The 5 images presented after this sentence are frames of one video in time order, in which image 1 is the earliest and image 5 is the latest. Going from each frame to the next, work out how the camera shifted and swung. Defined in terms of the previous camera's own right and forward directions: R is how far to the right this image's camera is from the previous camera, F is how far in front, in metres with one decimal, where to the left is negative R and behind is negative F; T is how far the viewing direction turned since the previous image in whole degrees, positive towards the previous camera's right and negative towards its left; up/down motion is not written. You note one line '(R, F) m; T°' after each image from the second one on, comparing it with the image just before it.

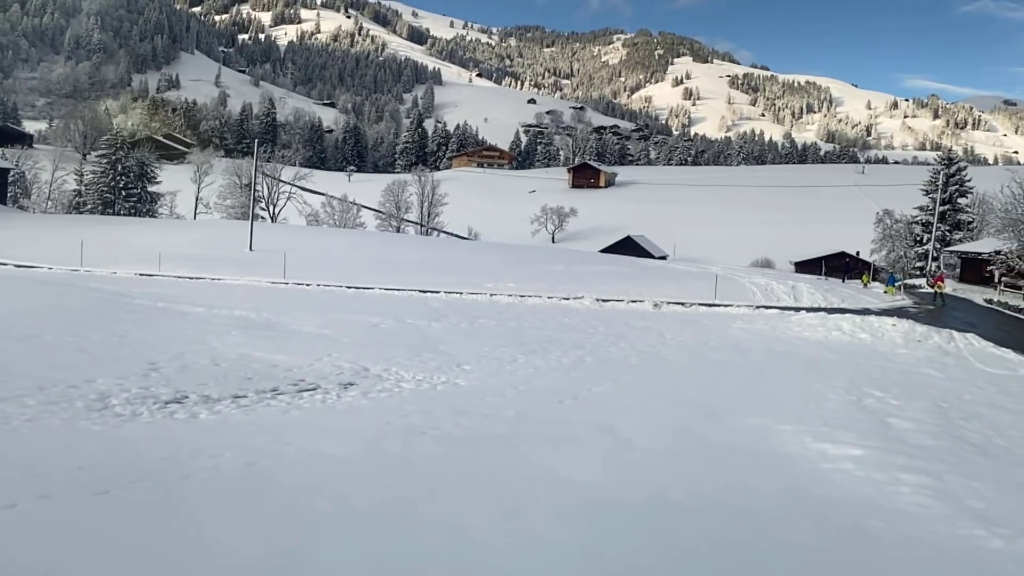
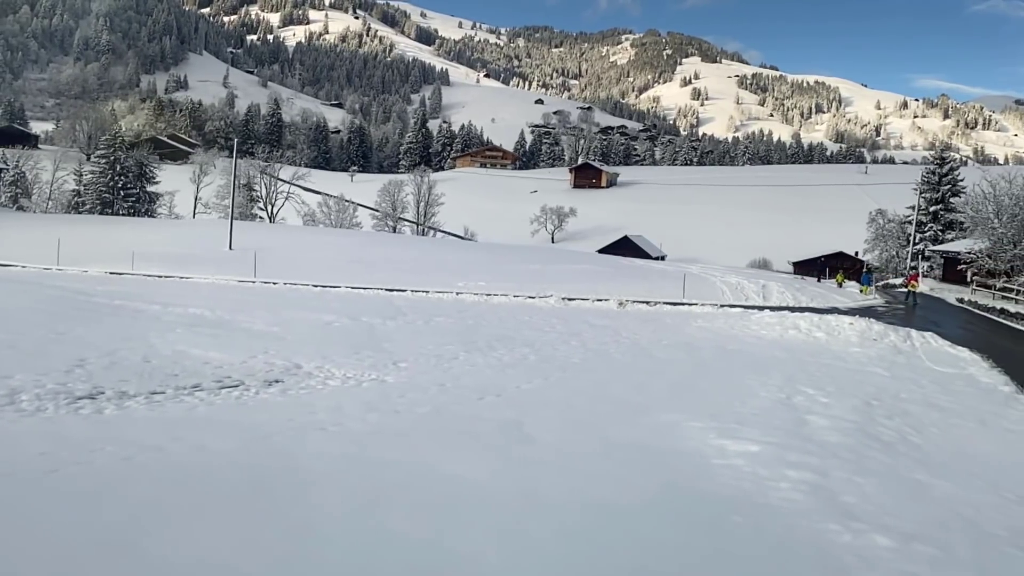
(+1.1, 0.0) m; -1°
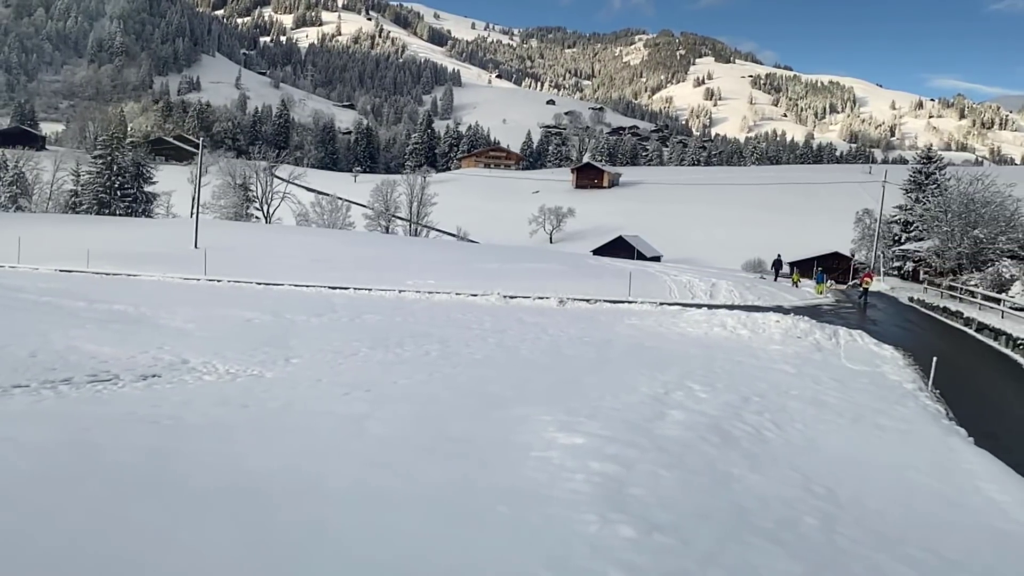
(+1.8, 0.0) m; -1°
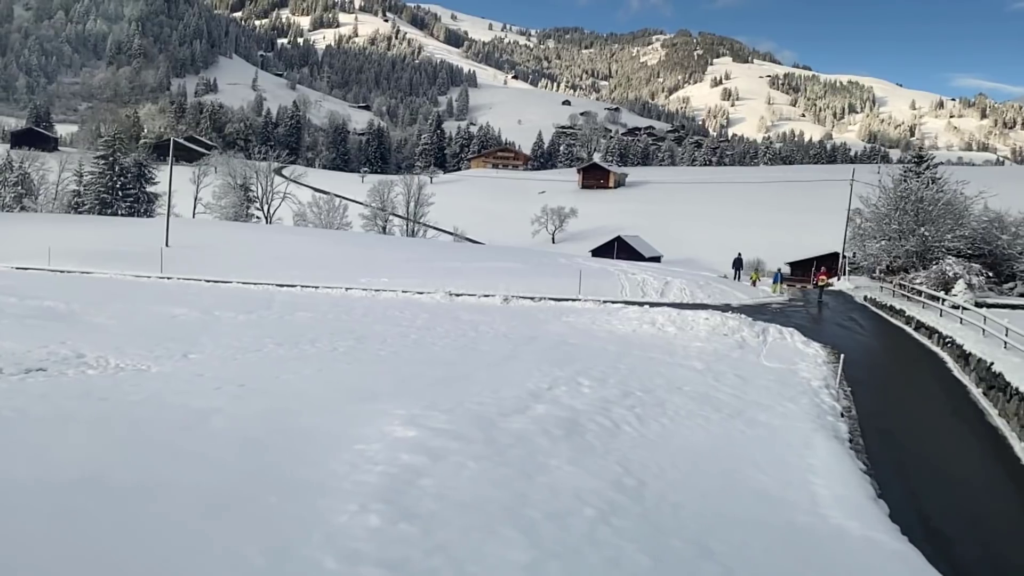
(+1.8, 0.0) m; -1°
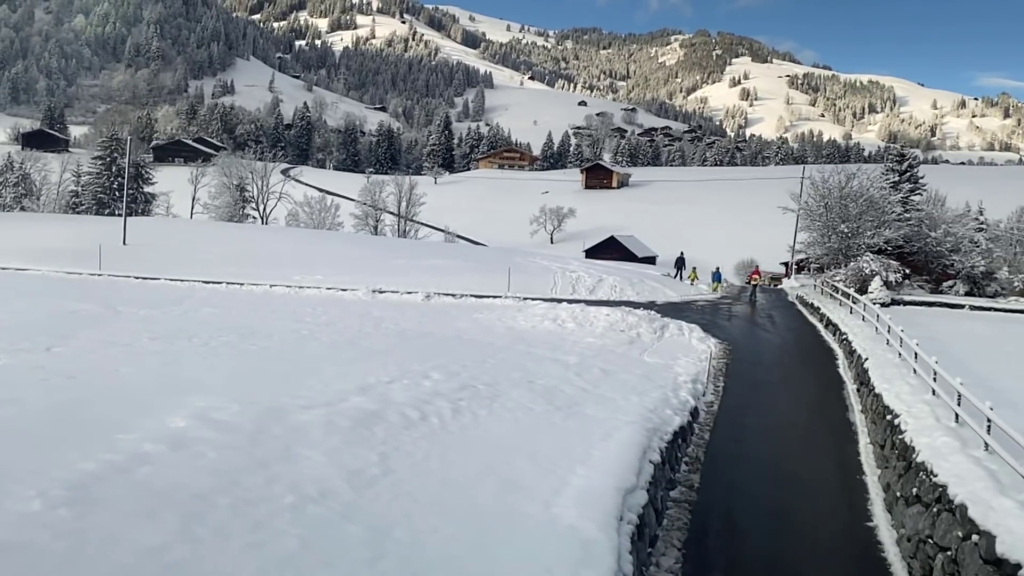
(+2.4, 0.0) m; -1°
